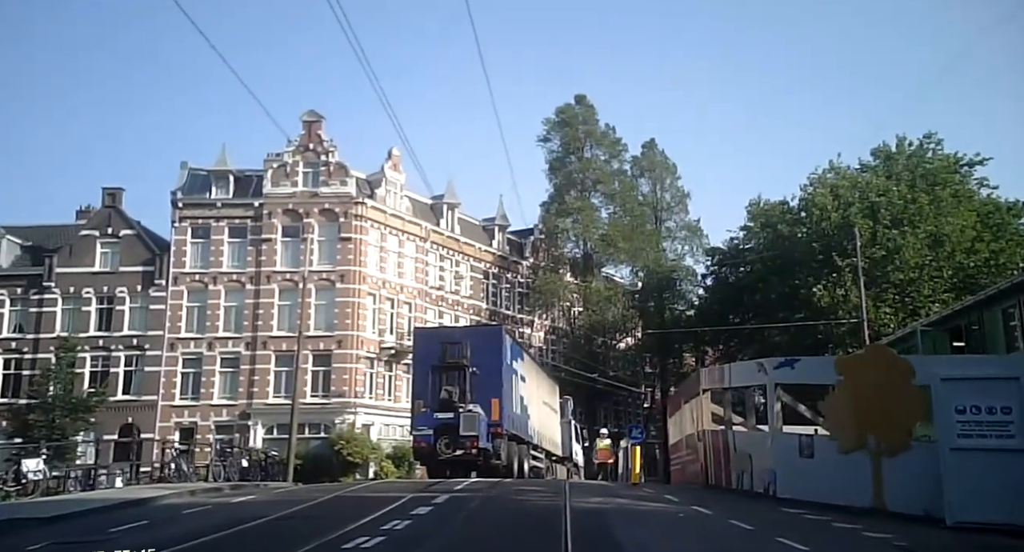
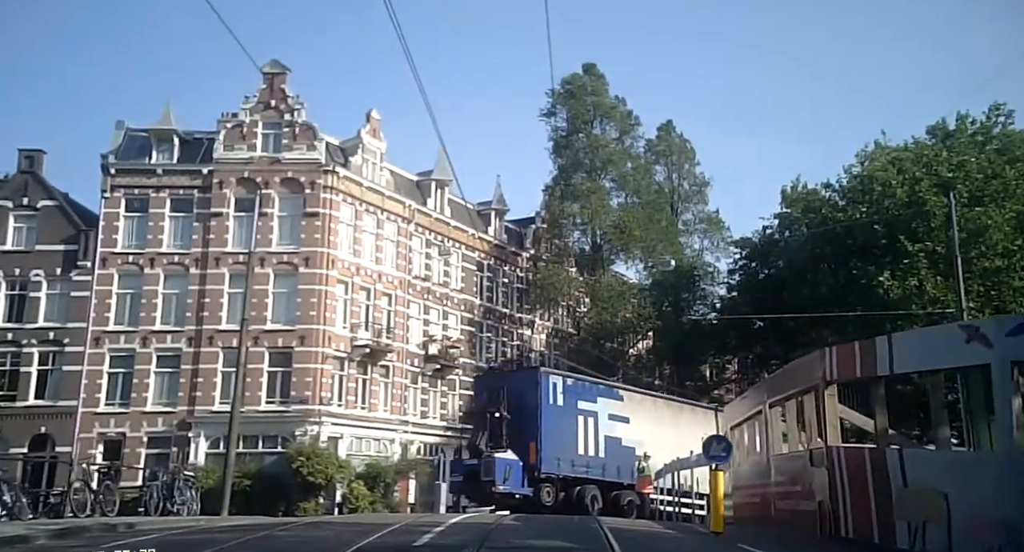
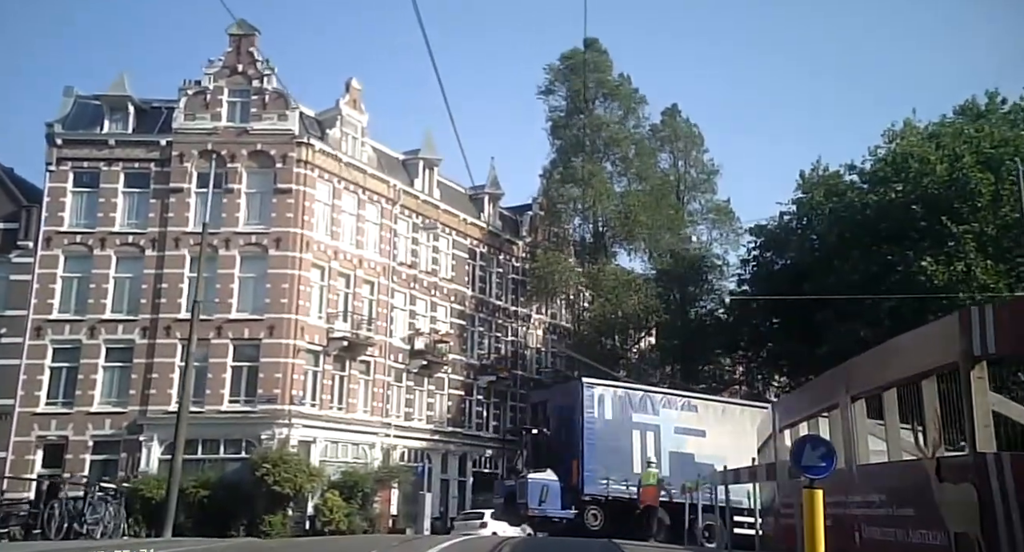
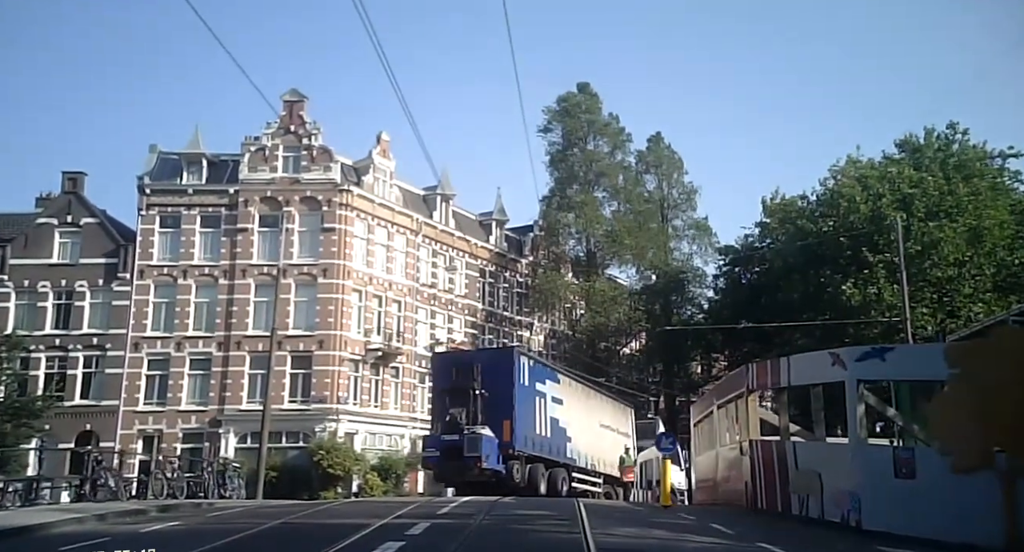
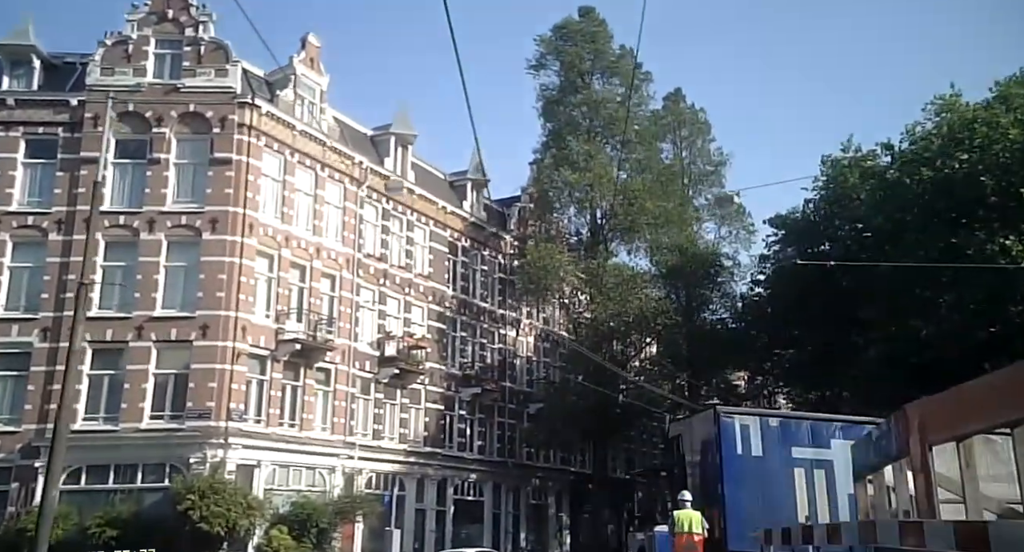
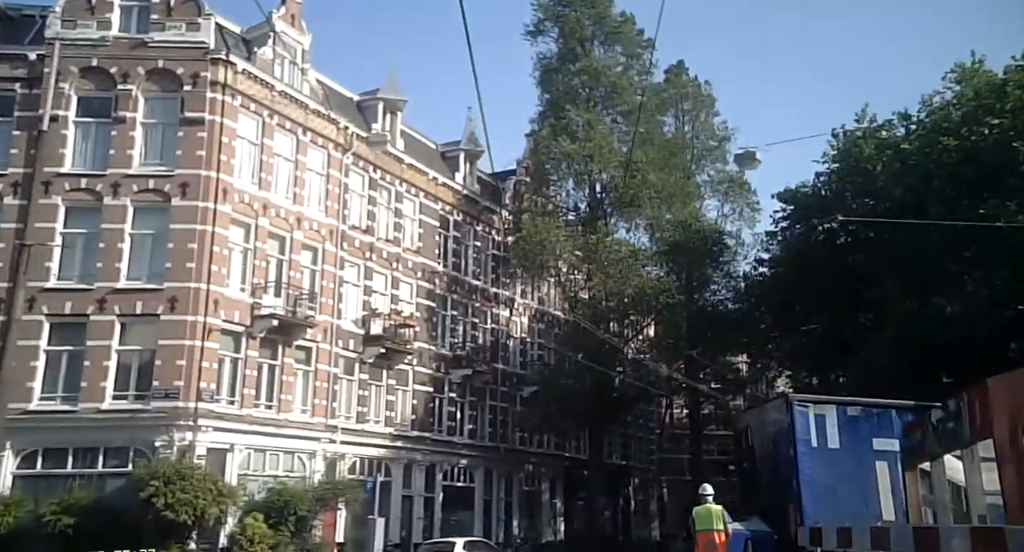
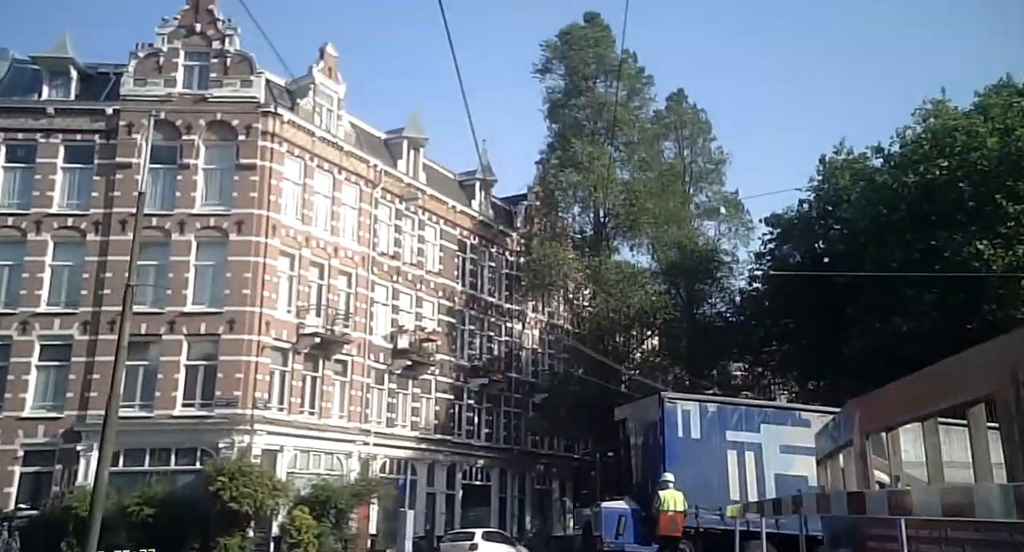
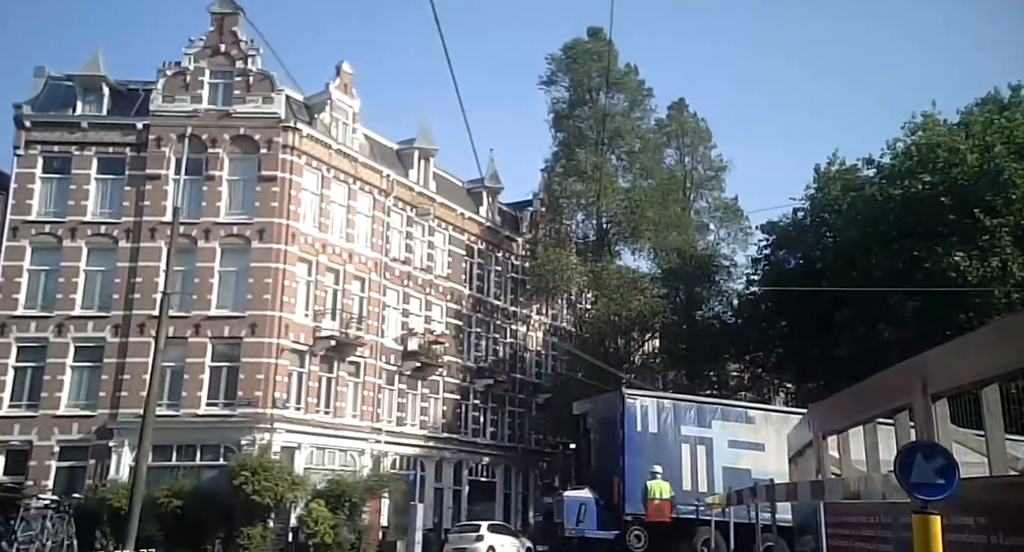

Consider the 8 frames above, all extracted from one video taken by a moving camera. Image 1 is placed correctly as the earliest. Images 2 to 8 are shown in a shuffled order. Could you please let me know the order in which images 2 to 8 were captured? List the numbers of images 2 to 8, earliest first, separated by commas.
4, 2, 3, 8, 7, 5, 6
